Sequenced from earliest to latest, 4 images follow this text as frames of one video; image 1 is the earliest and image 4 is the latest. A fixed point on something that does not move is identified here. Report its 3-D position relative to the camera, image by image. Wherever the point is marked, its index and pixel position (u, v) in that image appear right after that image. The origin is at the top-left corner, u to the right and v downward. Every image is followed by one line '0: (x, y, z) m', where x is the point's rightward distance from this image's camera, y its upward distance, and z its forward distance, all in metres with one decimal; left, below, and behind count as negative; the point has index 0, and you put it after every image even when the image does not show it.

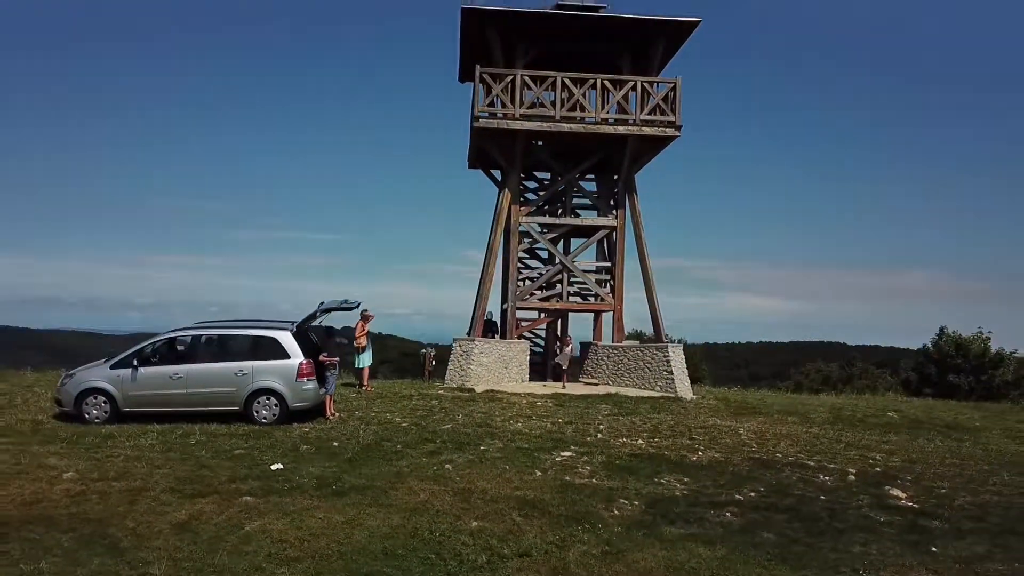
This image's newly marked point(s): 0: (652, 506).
0: (+1.8, -2.7, +9.0) m
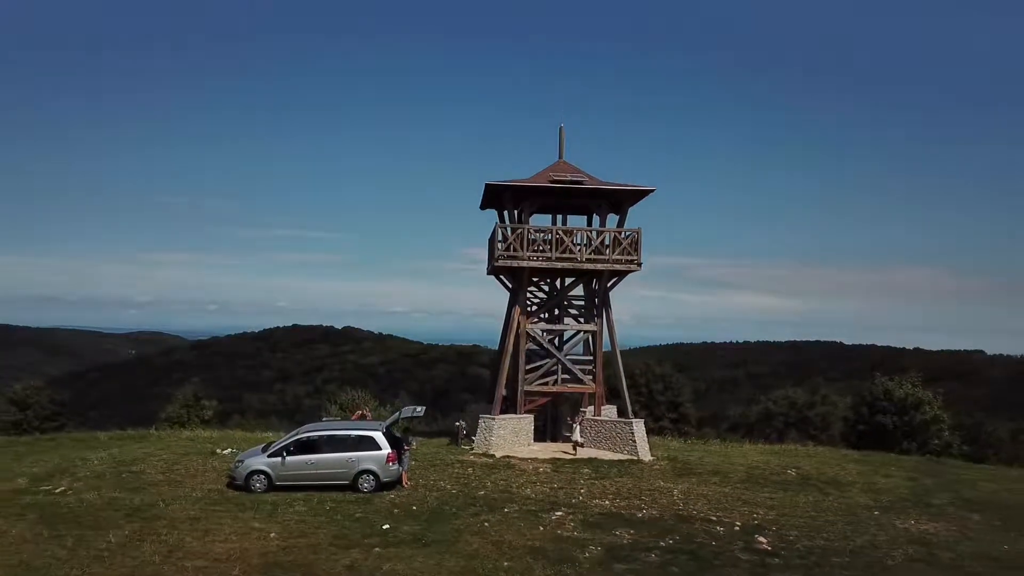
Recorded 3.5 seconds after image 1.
0: (+2.1, -5.7, +15.4) m
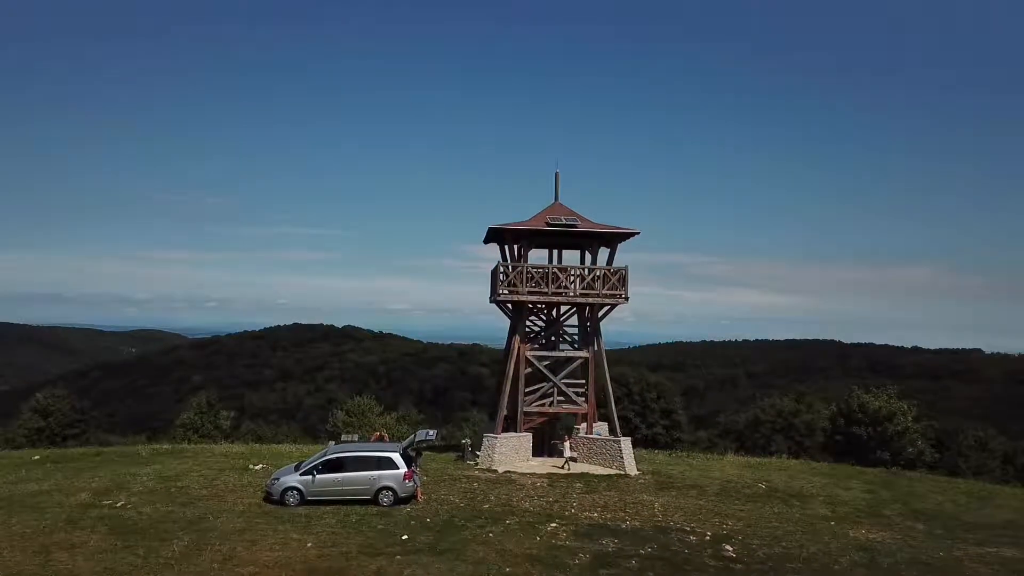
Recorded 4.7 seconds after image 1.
0: (+2.1, -6.8, +18.1) m
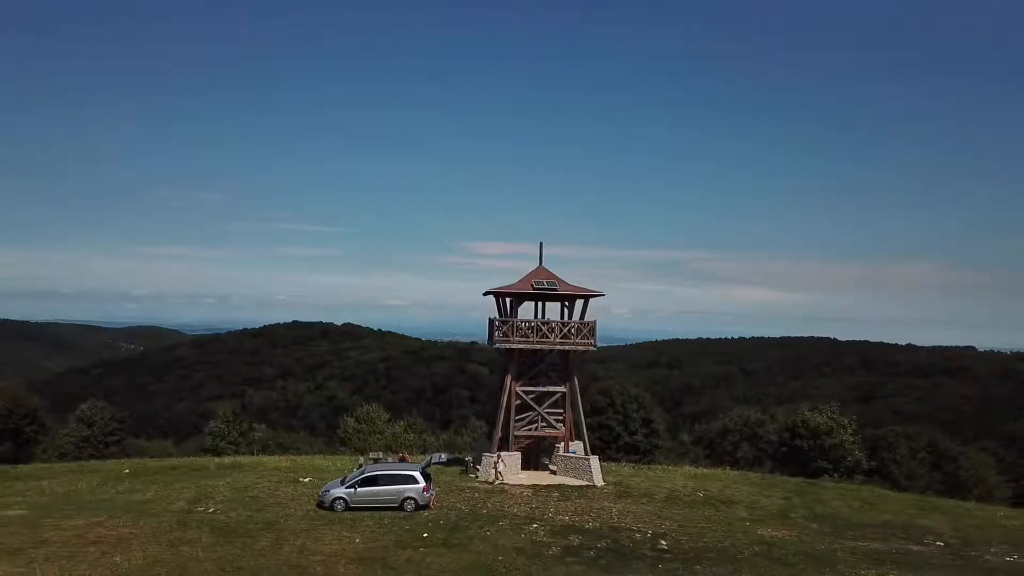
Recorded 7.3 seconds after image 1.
0: (+1.8, -9.1, +24.9) m
